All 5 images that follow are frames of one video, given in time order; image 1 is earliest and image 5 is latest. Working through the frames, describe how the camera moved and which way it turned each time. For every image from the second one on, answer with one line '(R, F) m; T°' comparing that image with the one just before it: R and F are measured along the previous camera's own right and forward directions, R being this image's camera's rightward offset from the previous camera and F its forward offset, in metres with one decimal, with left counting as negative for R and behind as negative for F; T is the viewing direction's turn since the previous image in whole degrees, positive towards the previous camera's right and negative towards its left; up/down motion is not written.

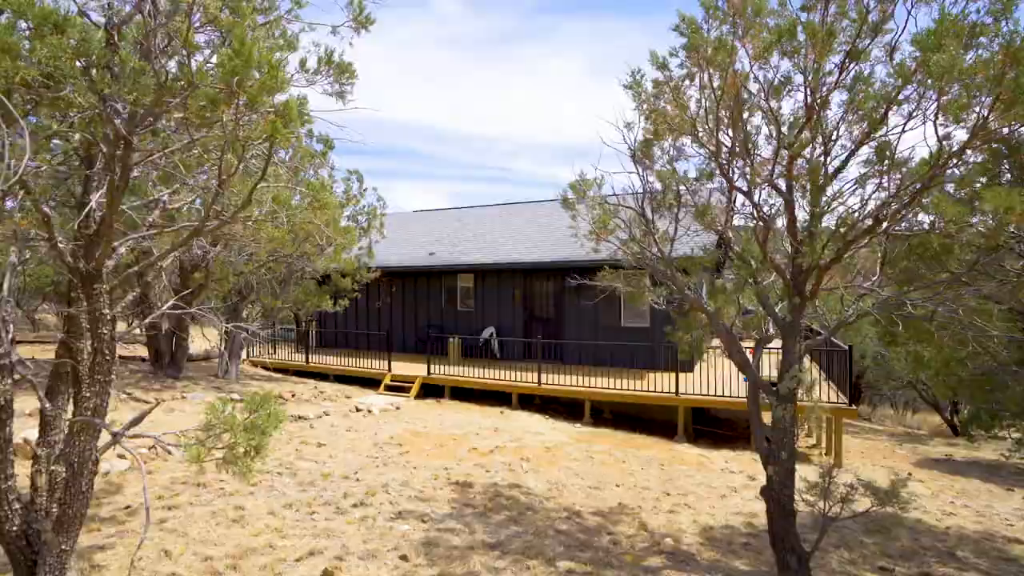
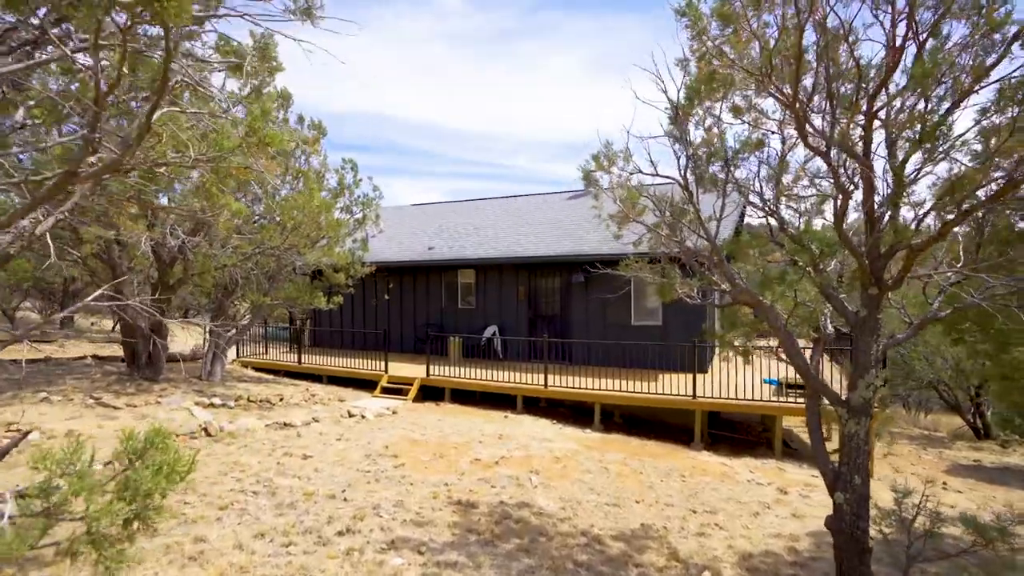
(-0.1, +0.8) m; 0°
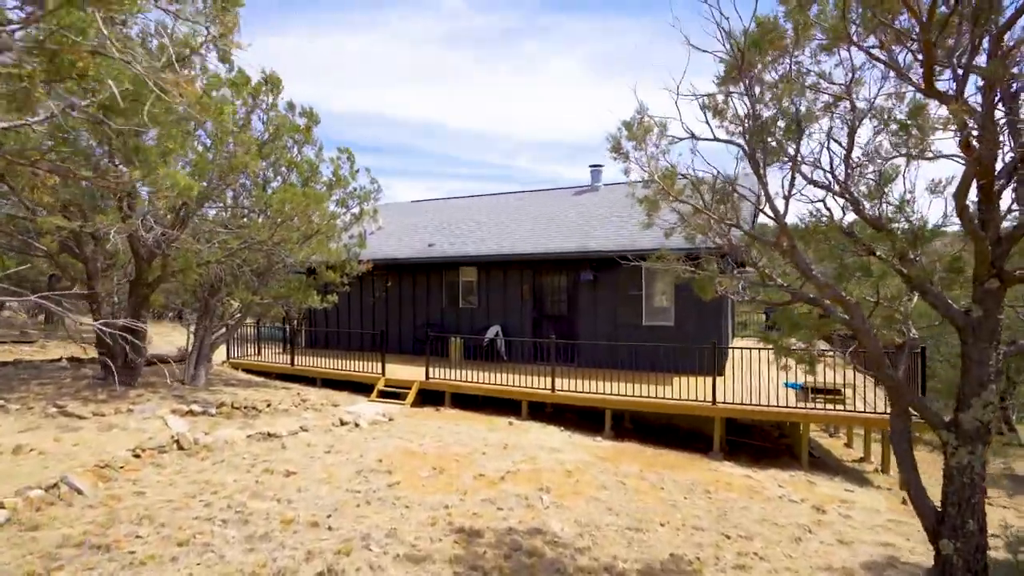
(-0.1, +0.8) m; 0°
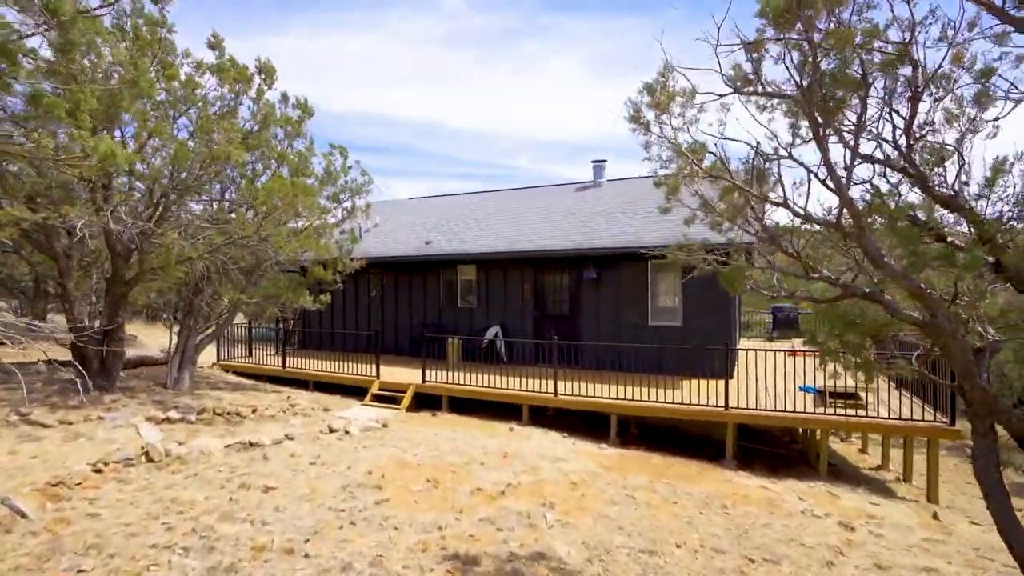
(0.0, +0.6) m; 0°
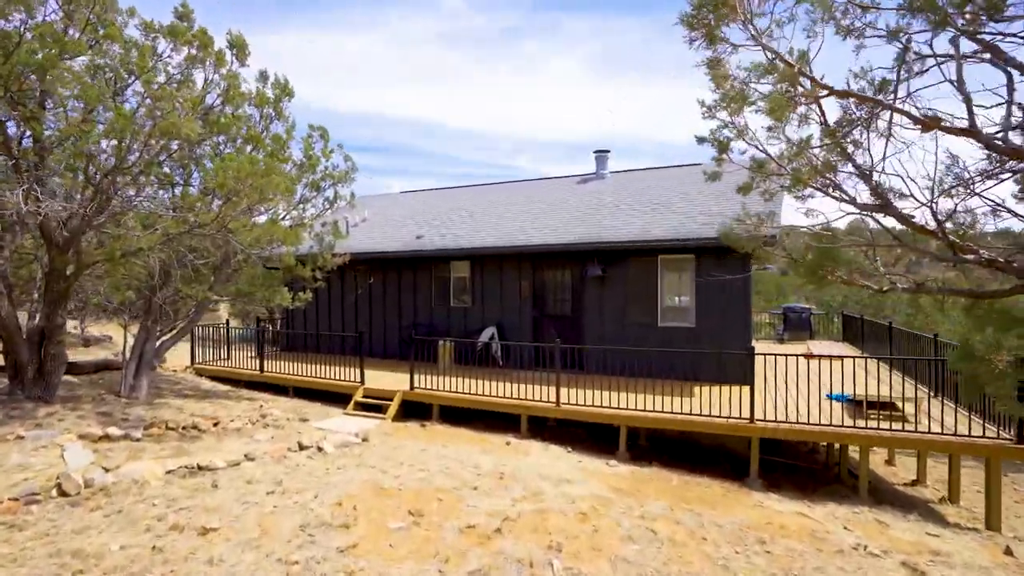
(0.0, +1.1) m; 0°
